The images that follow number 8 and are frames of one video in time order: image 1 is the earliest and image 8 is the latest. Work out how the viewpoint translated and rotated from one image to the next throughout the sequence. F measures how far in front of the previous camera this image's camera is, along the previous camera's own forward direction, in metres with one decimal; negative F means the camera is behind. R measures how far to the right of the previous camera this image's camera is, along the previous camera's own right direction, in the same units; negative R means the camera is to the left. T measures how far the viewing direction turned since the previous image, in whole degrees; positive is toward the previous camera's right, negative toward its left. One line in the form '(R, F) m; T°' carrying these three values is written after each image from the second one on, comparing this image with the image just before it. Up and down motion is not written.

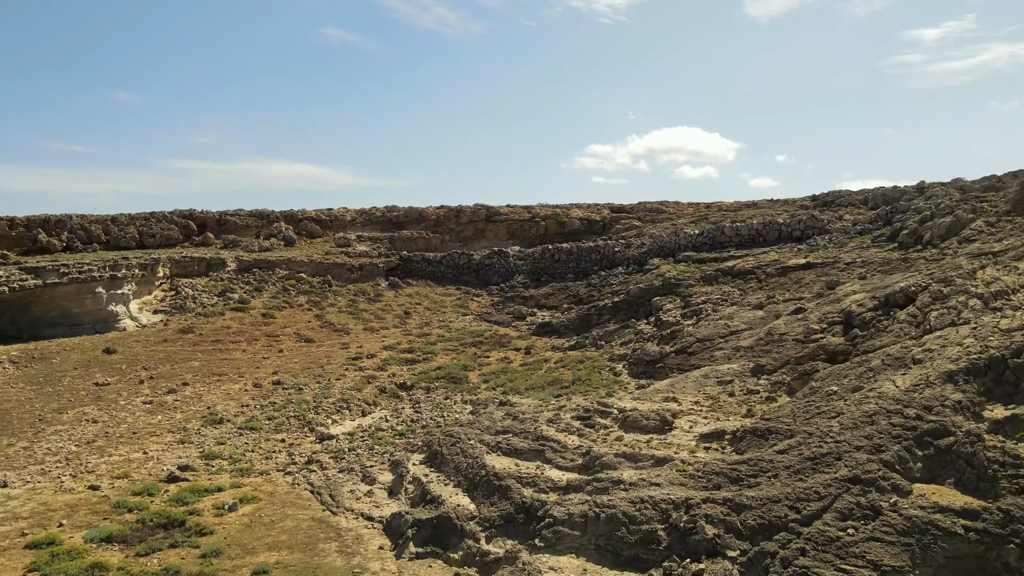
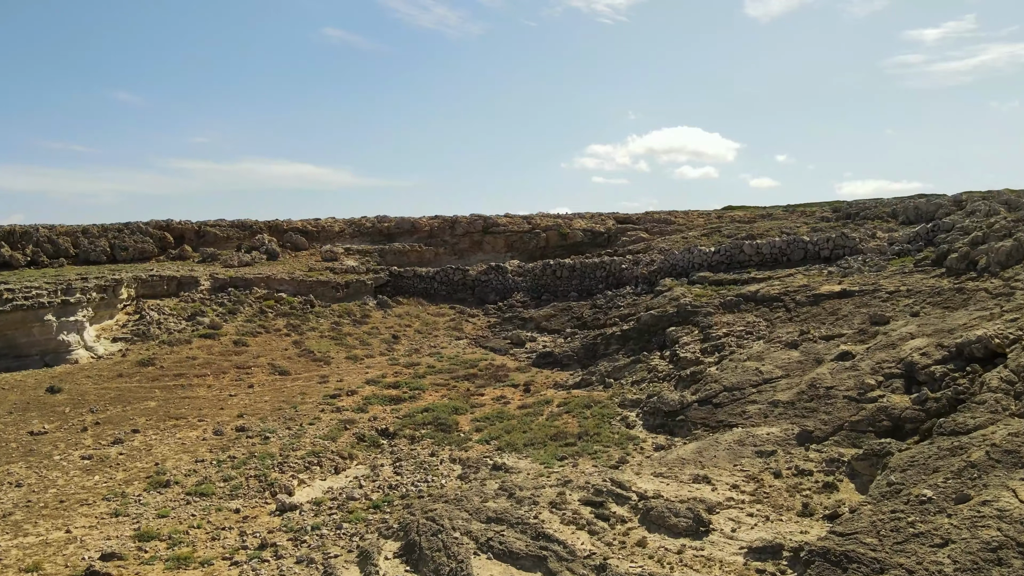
(+0.1, +1.9) m; 0°
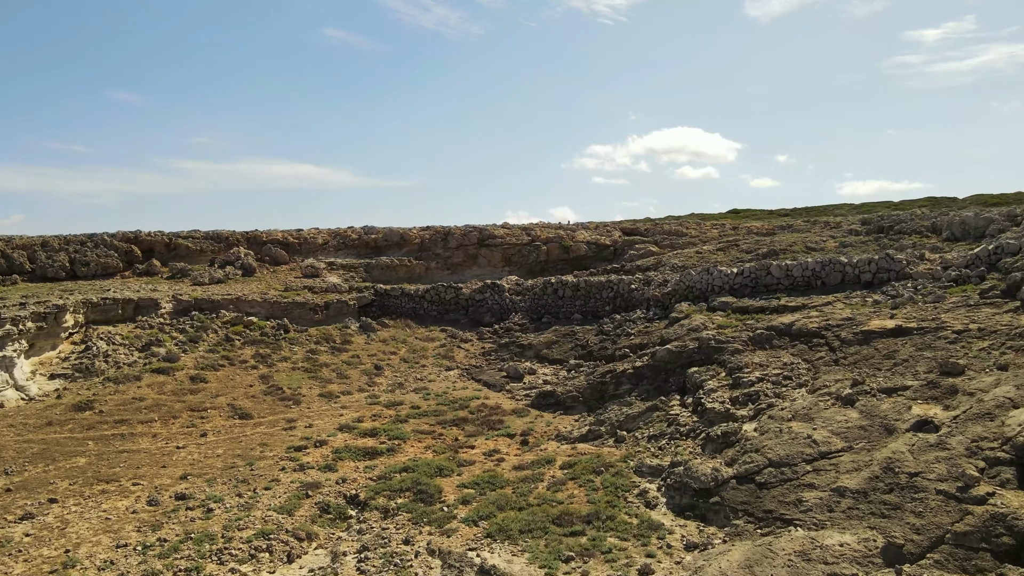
(+0.1, +2.2) m; 0°
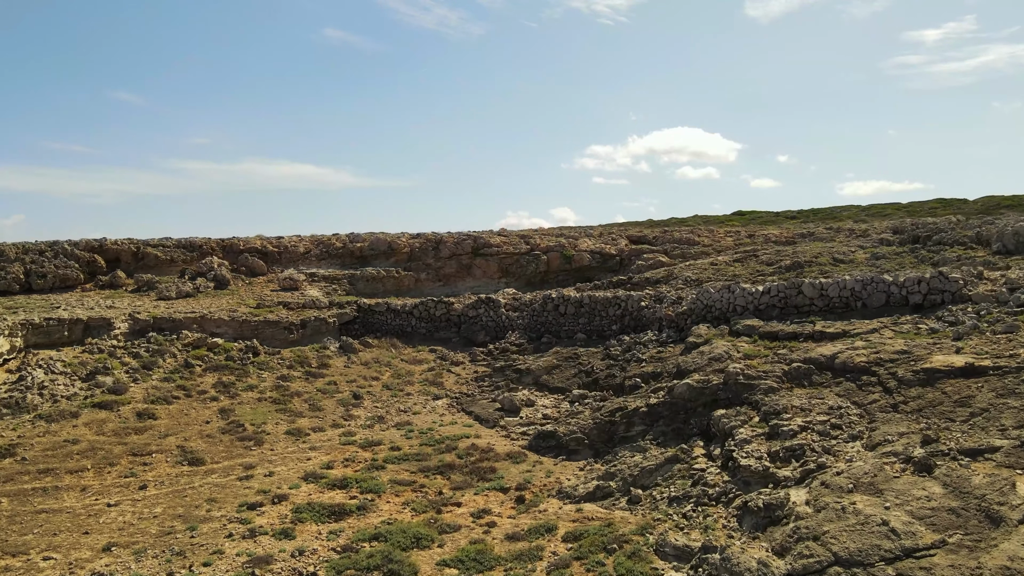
(+0.1, +2.0) m; 0°
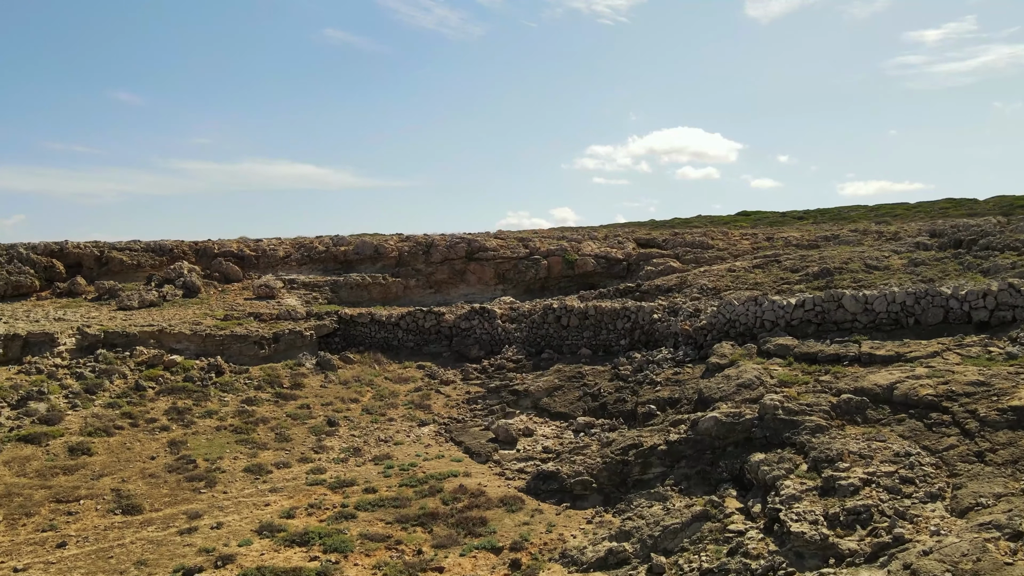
(+0.1, +1.9) m; 0°
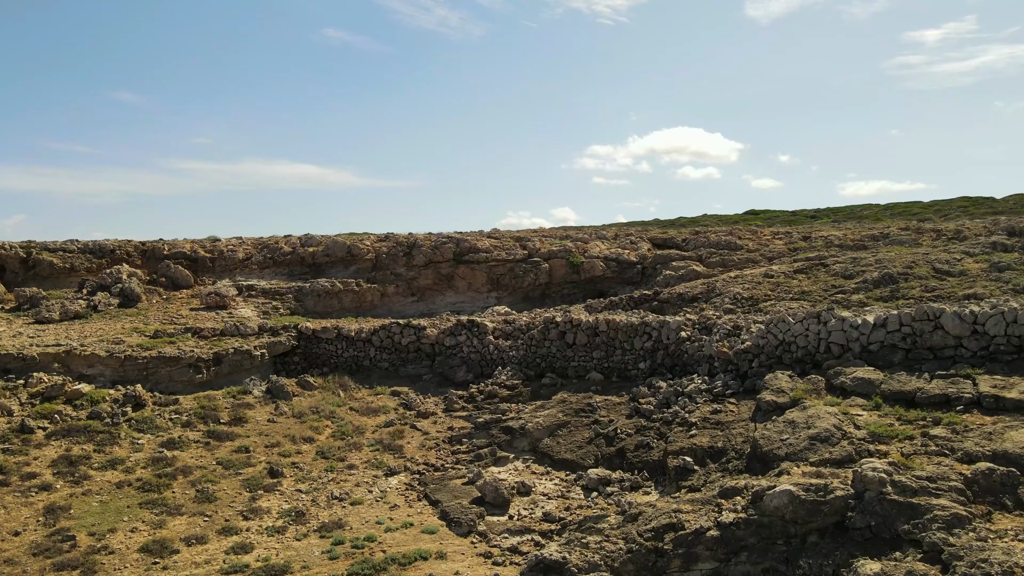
(+0.1, +3.1) m; 0°
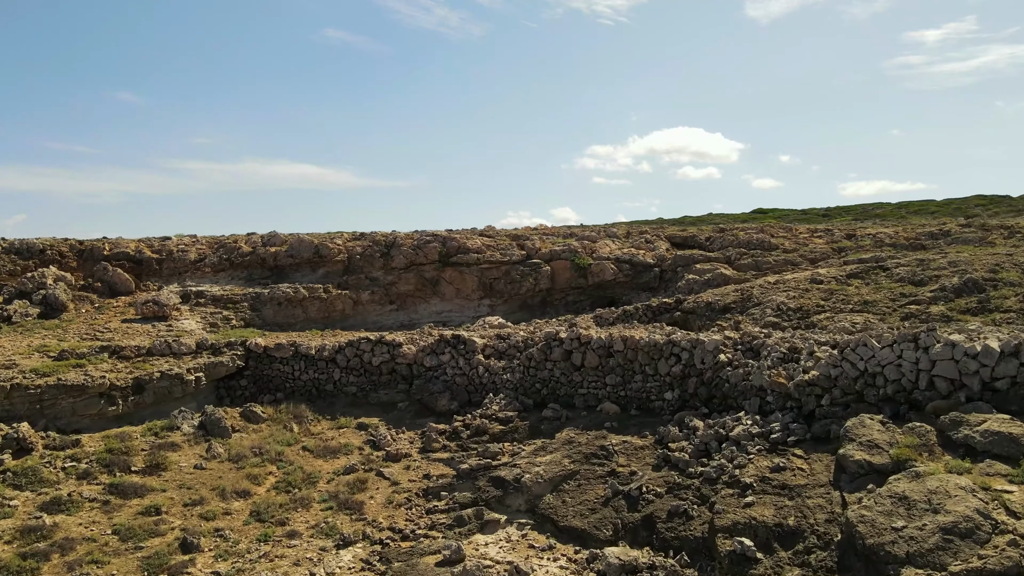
(+0.1, +2.7) m; 0°
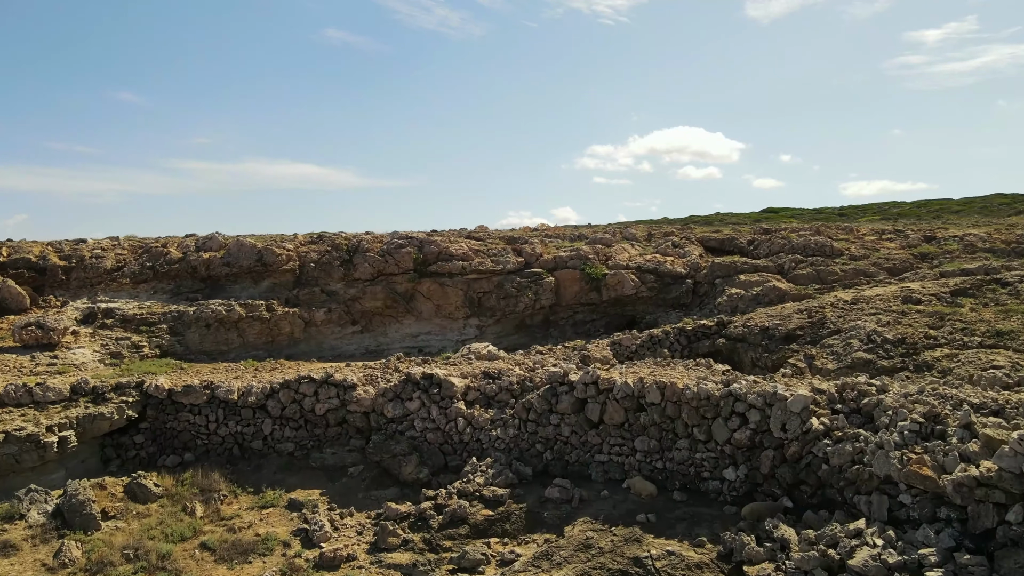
(+0.1, +3.3) m; 0°
